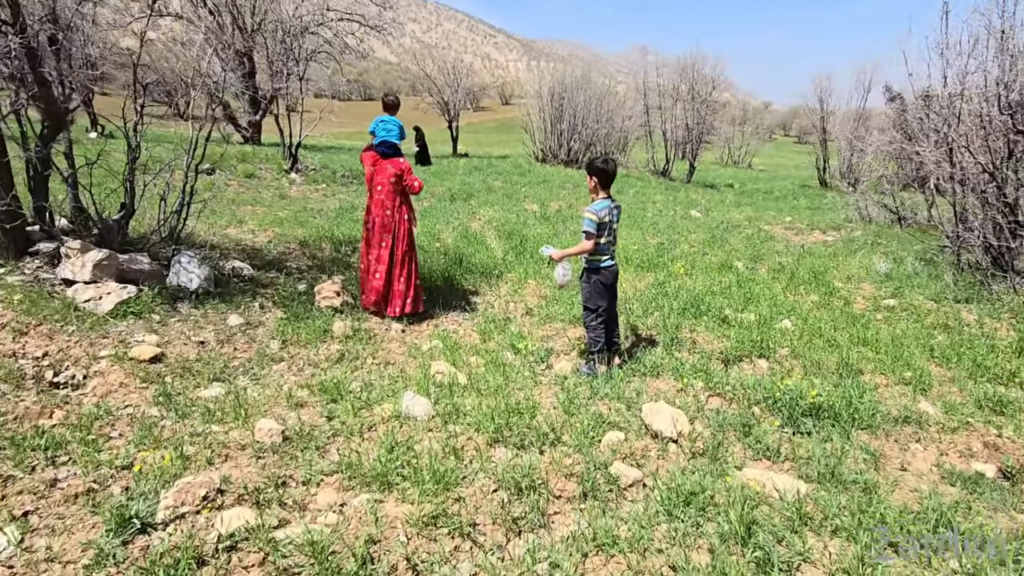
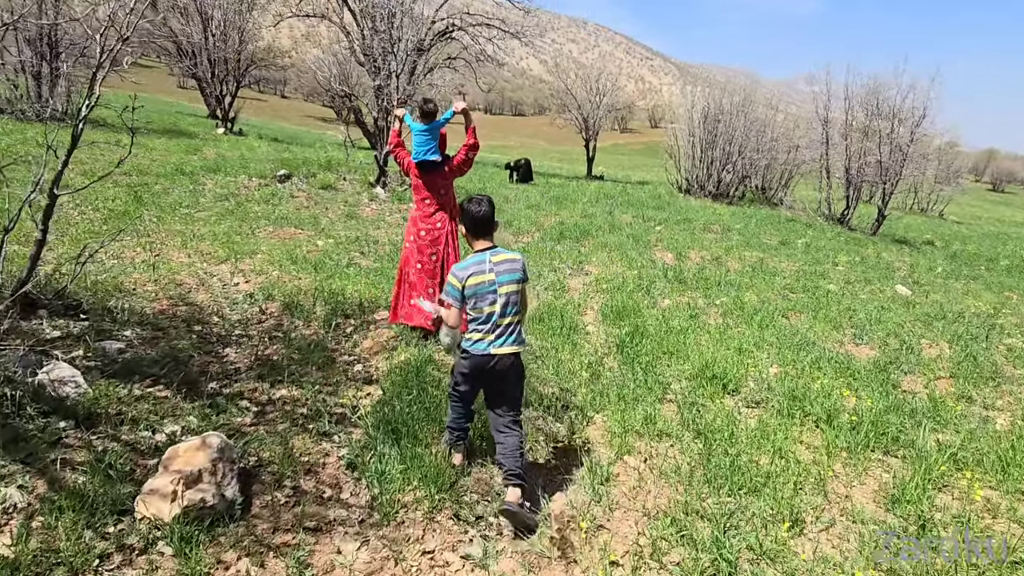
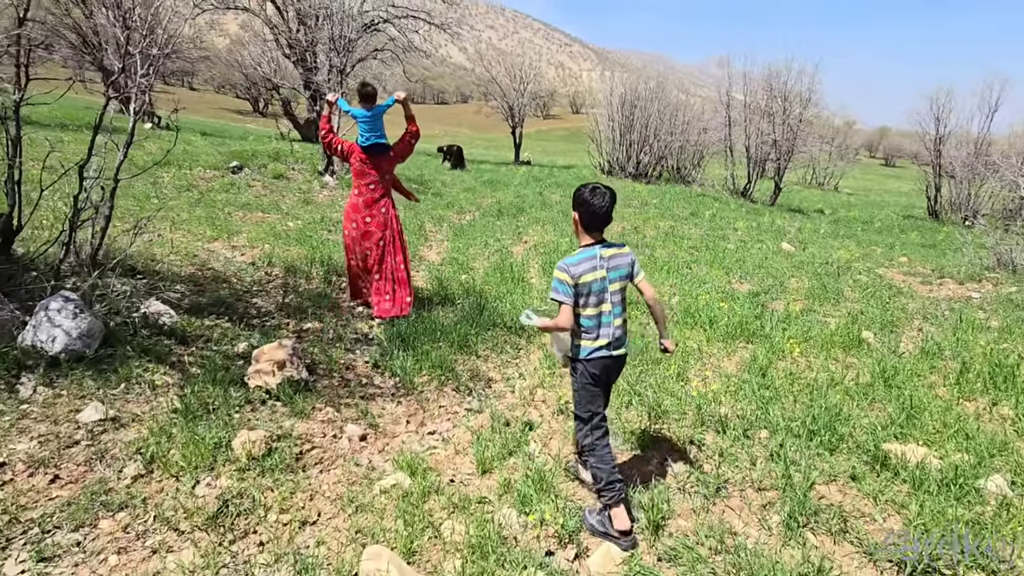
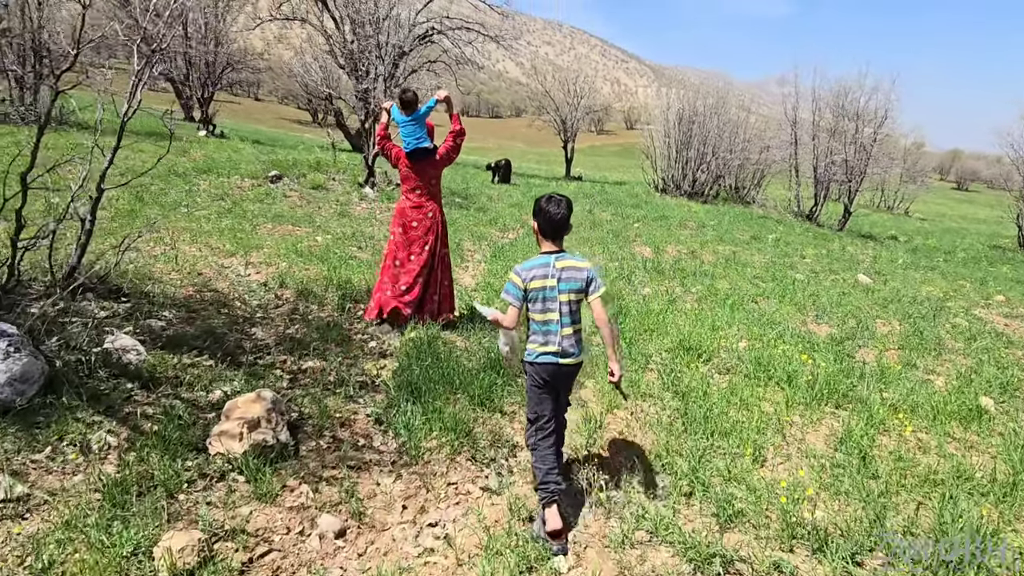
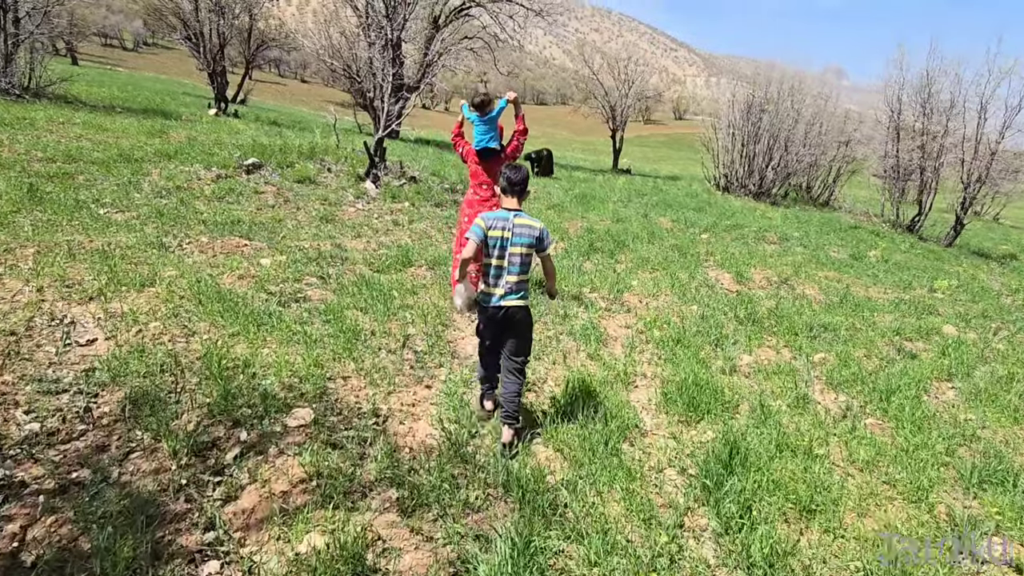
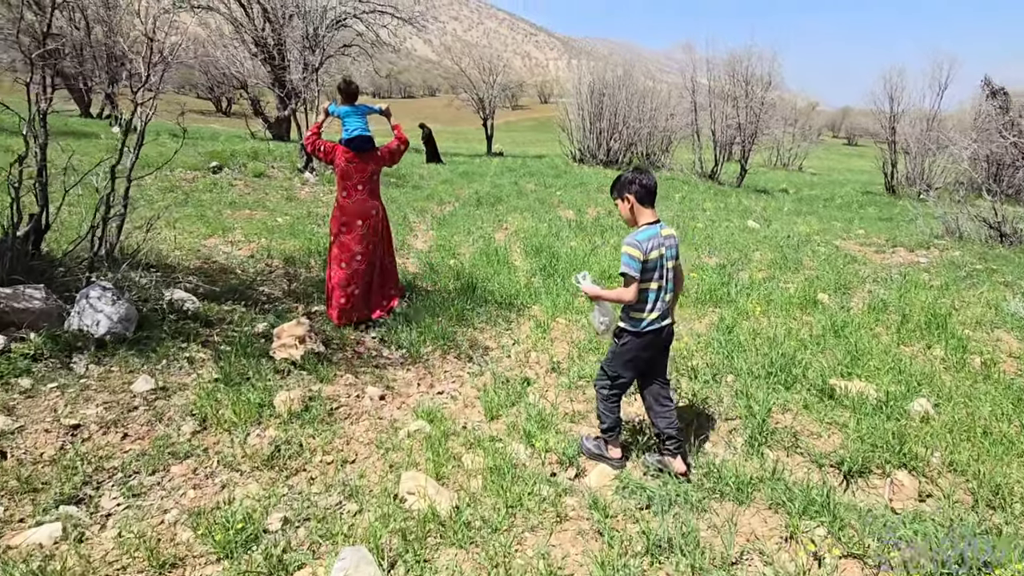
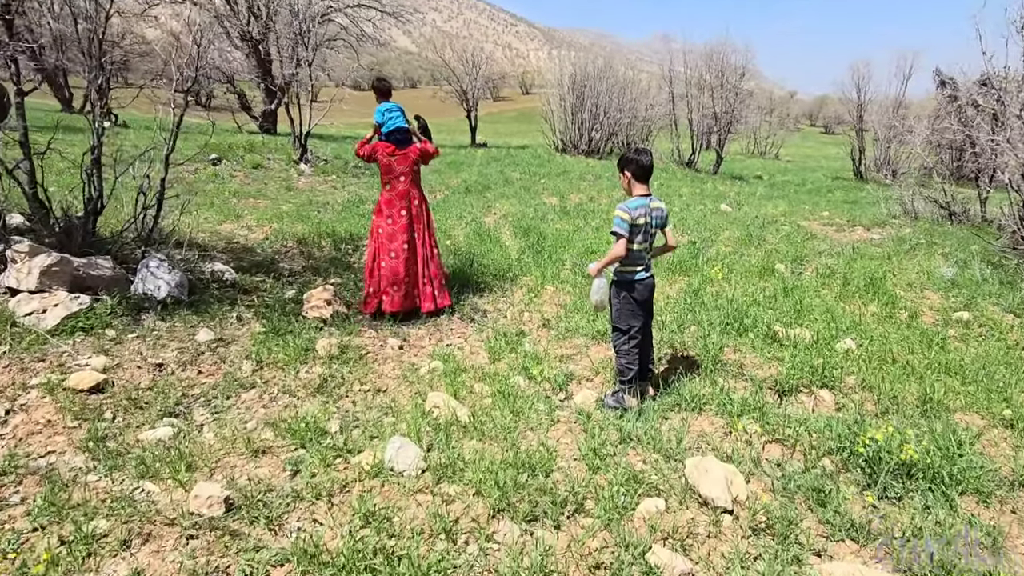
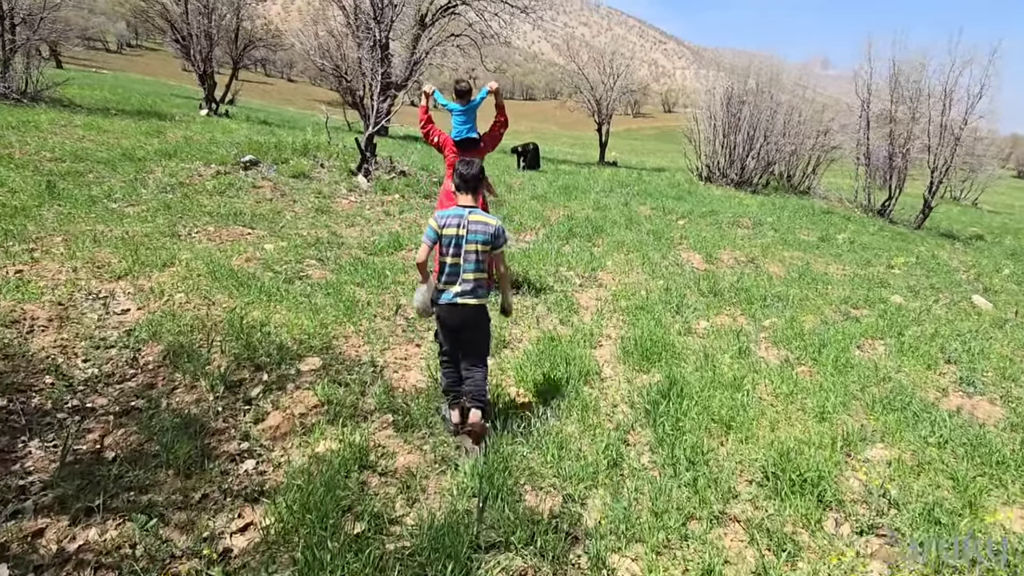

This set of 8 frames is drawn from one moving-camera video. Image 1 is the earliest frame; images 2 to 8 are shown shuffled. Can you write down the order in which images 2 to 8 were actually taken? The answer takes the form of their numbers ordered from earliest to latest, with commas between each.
7, 6, 3, 4, 2, 8, 5
